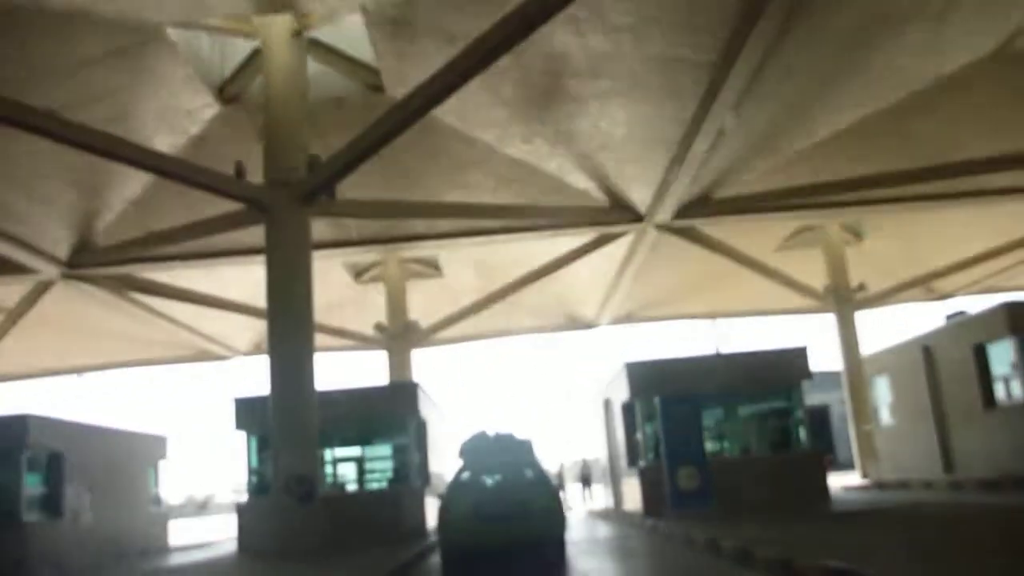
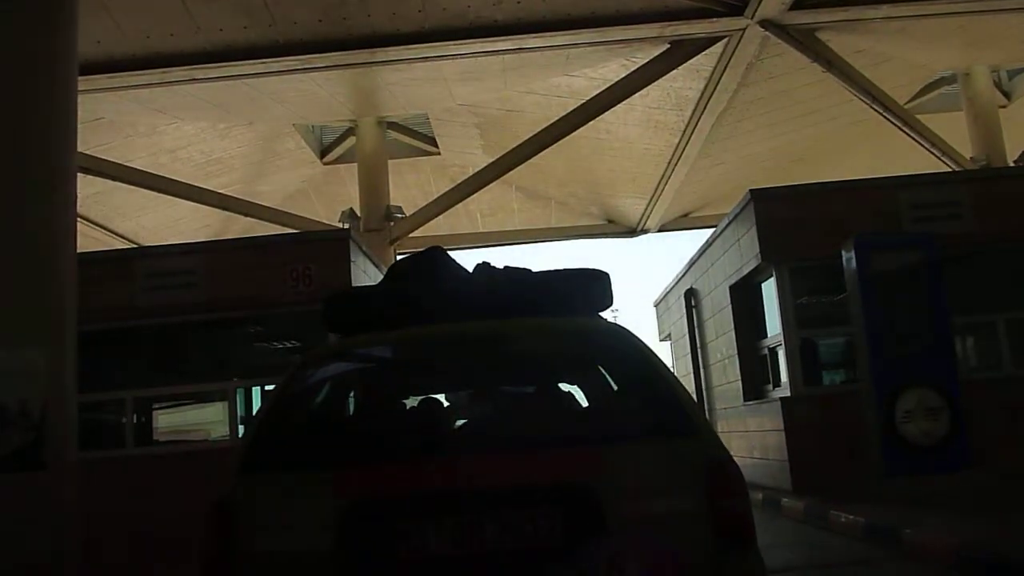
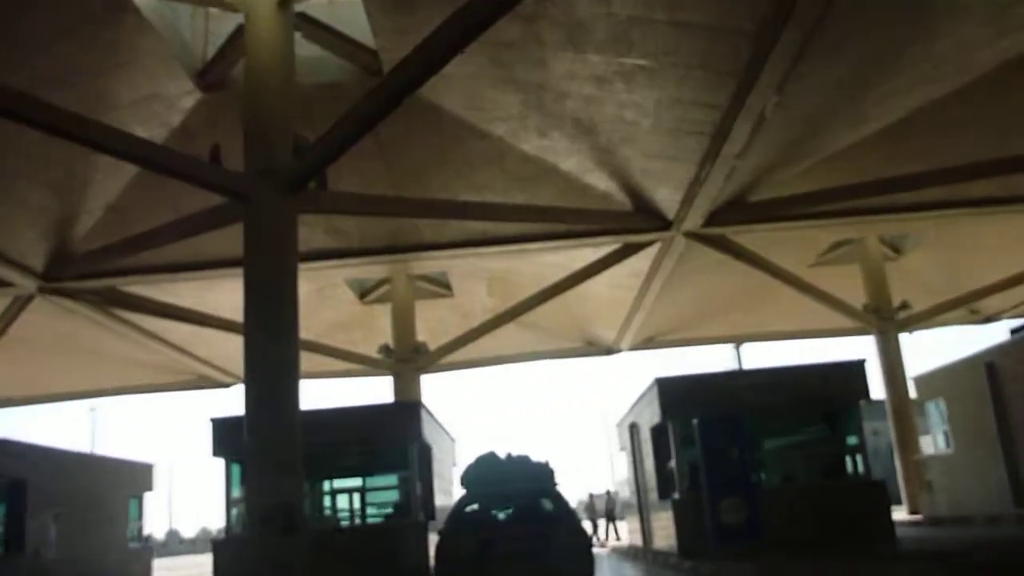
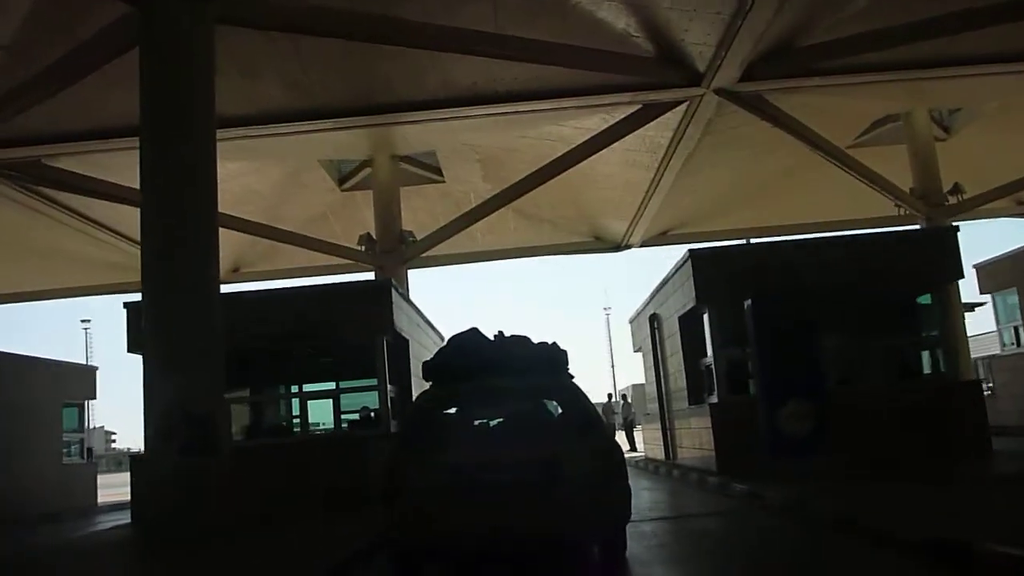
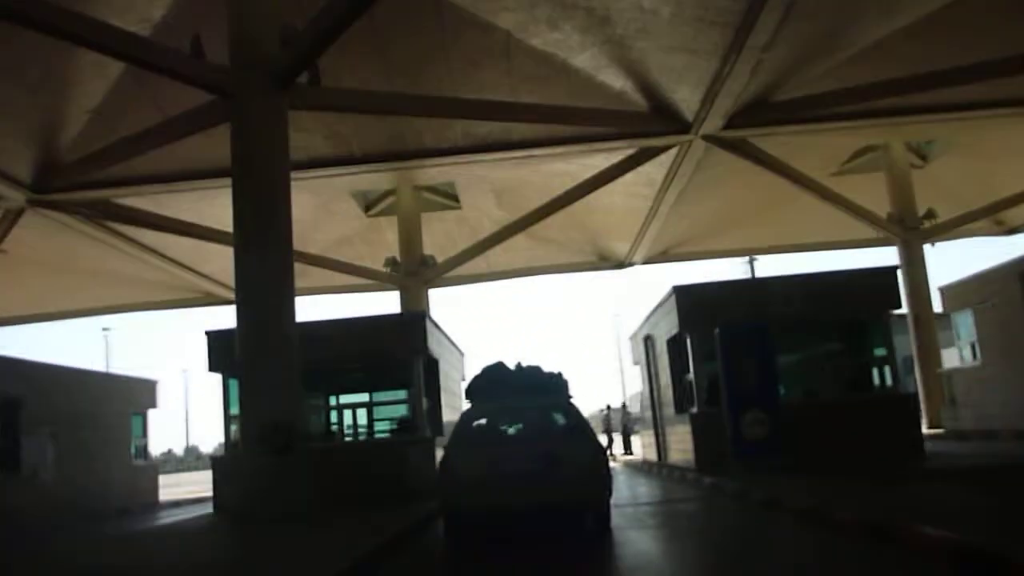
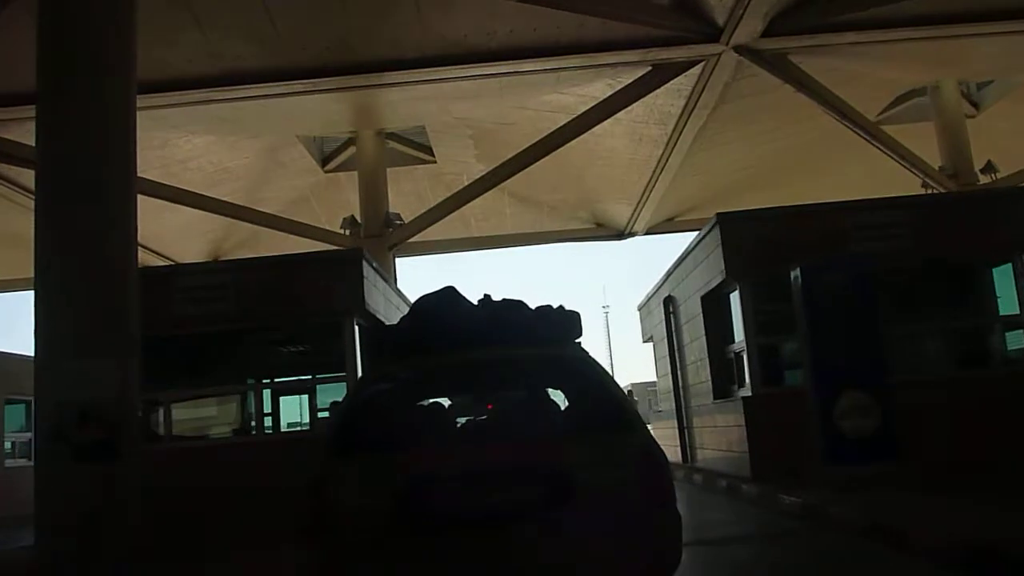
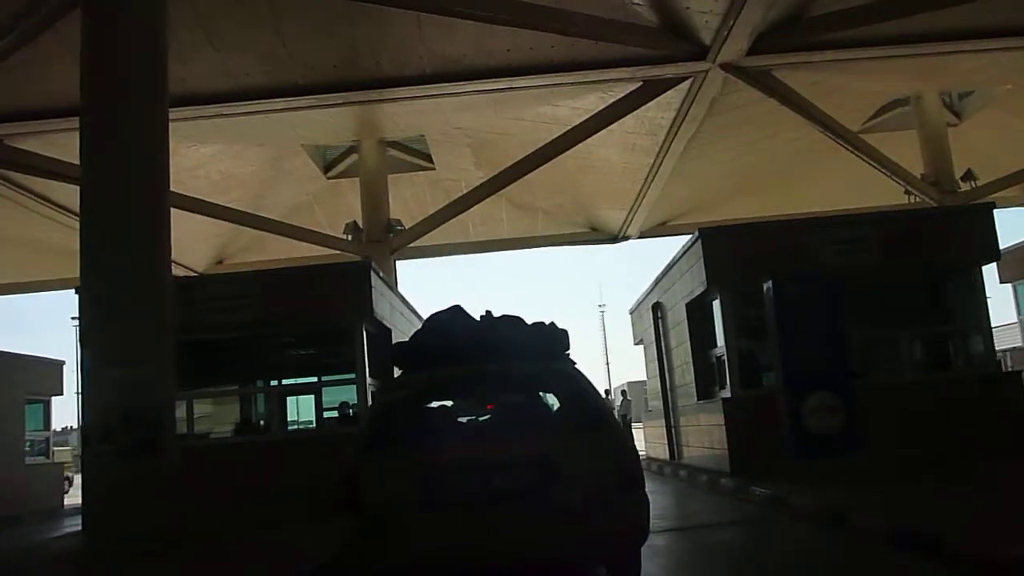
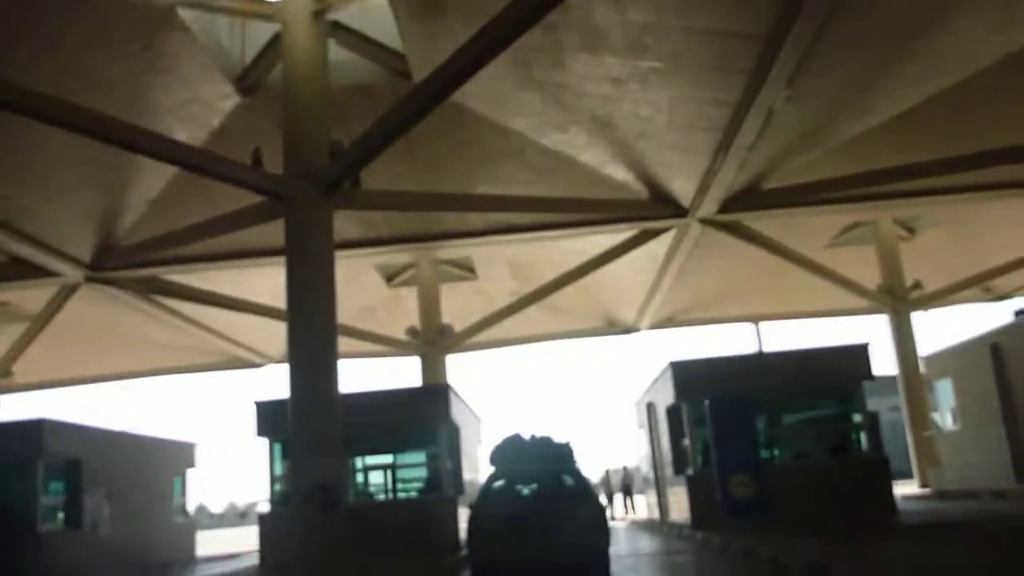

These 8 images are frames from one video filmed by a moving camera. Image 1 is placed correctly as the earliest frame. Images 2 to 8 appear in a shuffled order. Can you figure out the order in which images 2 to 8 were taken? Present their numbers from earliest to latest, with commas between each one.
8, 3, 5, 4, 7, 6, 2
